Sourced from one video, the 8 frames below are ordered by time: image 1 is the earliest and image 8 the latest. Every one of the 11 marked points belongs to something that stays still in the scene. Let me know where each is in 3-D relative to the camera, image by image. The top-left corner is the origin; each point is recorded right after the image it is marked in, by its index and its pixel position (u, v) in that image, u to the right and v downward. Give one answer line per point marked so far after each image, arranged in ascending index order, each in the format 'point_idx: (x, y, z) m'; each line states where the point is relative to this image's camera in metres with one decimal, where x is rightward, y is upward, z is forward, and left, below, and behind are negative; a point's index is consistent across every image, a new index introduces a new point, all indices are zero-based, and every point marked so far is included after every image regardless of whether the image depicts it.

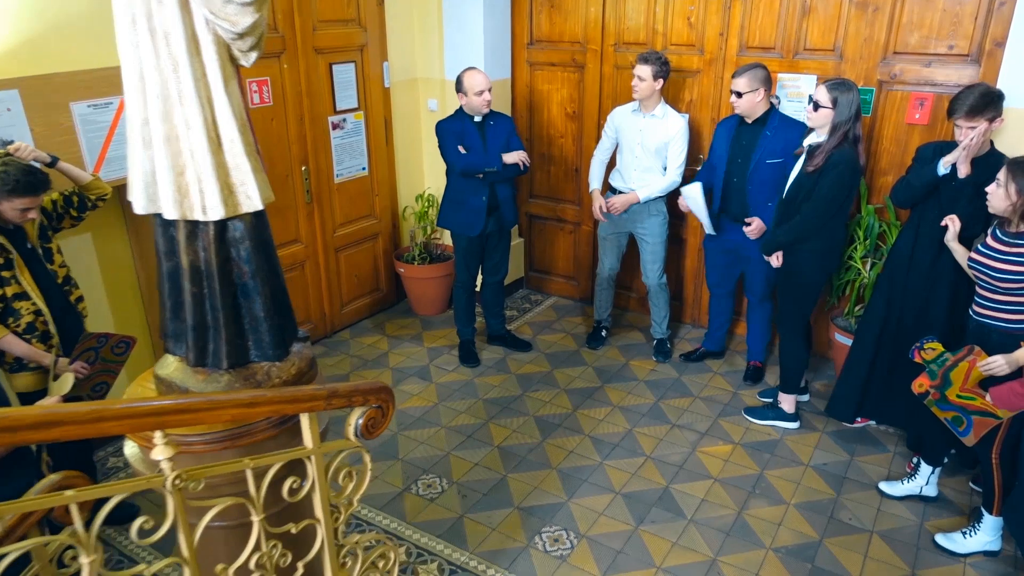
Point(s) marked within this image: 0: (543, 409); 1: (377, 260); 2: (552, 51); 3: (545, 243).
0: (+0.1, -0.6, +3.3) m
1: (-0.8, +0.2, +4.2) m
2: (+0.2, +1.3, +4.0) m
3: (+0.2, +0.3, +4.5) m
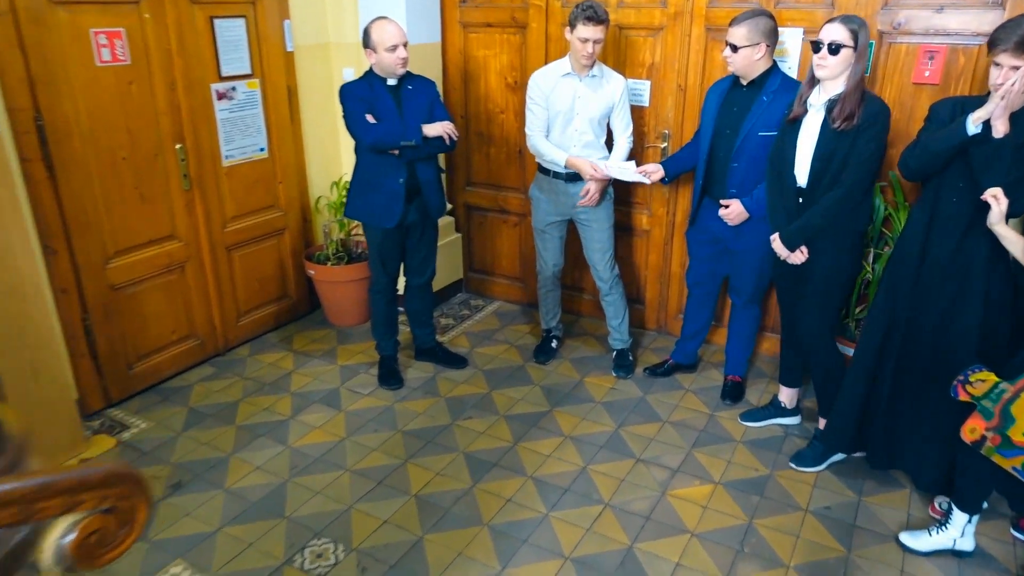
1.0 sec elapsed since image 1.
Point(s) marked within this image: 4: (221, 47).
0: (-0.1, -0.6, +2.6) m
1: (-1.1, +0.1, +3.5) m
2: (-0.1, +1.3, +3.3) m
3: (-0.1, +0.3, +3.8) m
4: (-1.2, +1.0, +3.0) m
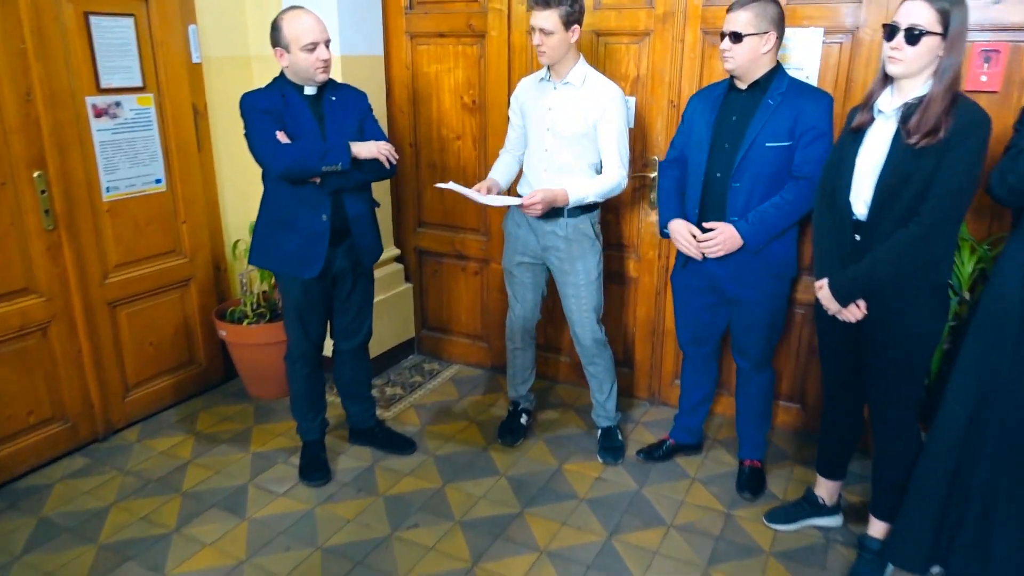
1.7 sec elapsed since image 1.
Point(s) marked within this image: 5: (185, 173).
0: (-0.2, -0.8, +1.9) m
1: (-1.3, -0.1, +2.8) m
2: (-0.3, +1.1, +2.8) m
3: (-0.3, 0.0, +3.2) m
4: (-1.4, +0.8, +2.4) m
5: (-1.2, +0.4, +2.7) m
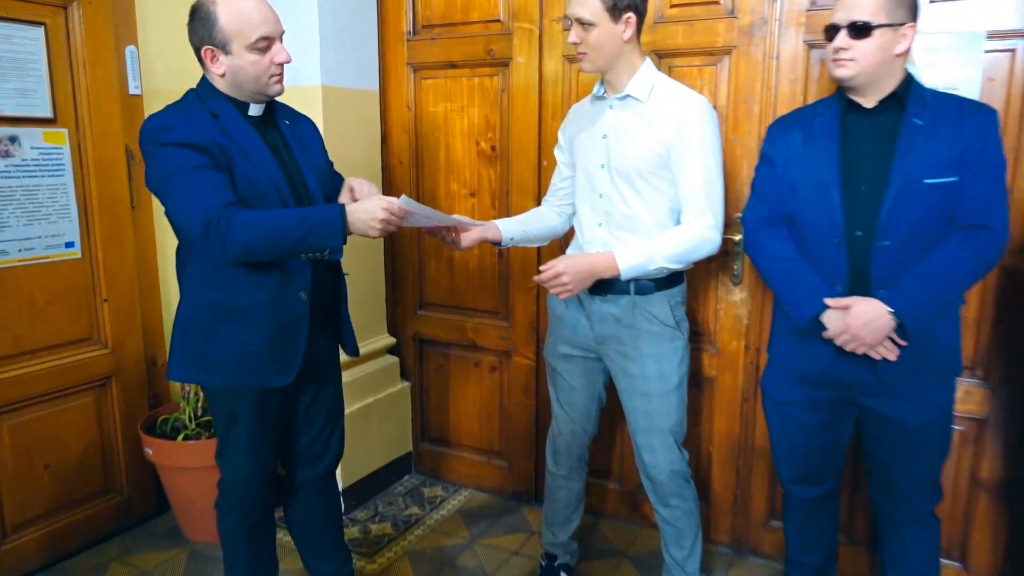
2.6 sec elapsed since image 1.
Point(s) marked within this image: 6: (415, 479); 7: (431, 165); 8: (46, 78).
0: (-0.2, -0.9, +1.1) m
1: (-1.2, -0.4, +2.1) m
2: (-0.2, +0.8, +2.2) m
3: (-0.2, -0.4, +2.5) m
4: (-1.3, +0.5, +1.7) m
5: (-1.1, +0.1, +2.0) m
6: (-0.3, -0.7, +2.5) m
7: (-0.3, +0.4, +2.3) m
8: (-1.2, +0.5, +1.9) m
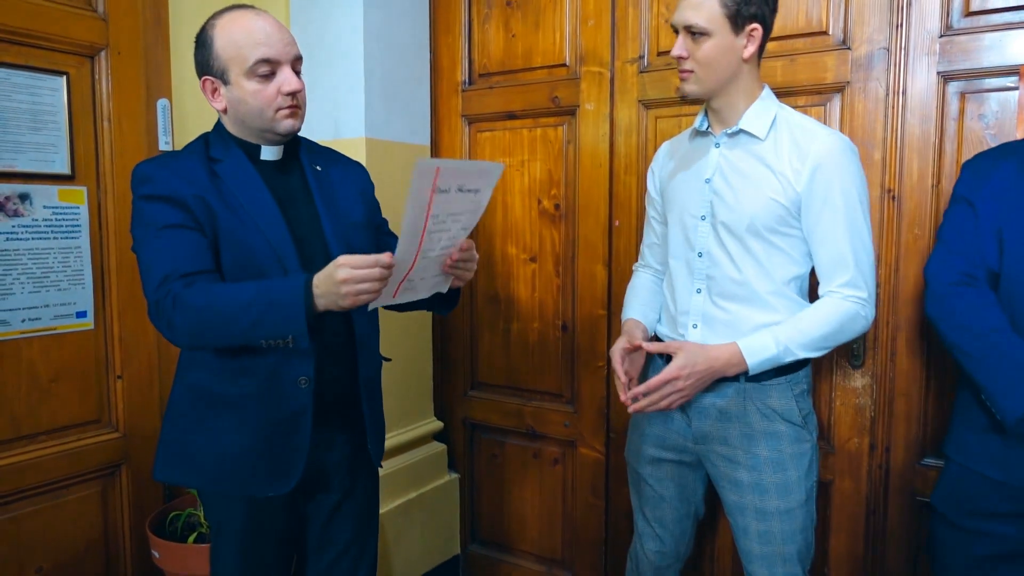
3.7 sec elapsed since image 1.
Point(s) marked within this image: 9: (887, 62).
0: (-0.1, -1.0, +0.7) m
1: (-1.0, -0.6, +1.8) m
2: (0.0, +0.6, +2.0) m
3: (0.0, -0.6, +2.1) m
4: (-1.1, +0.4, +1.6) m
5: (-1.0, 0.0, +1.8) m
6: (-0.1, -0.9, +2.2) m
7: (-0.1, +0.2, +2.1) m
8: (-1.1, +0.4, +1.7) m
9: (+0.8, +0.5, +1.5) m
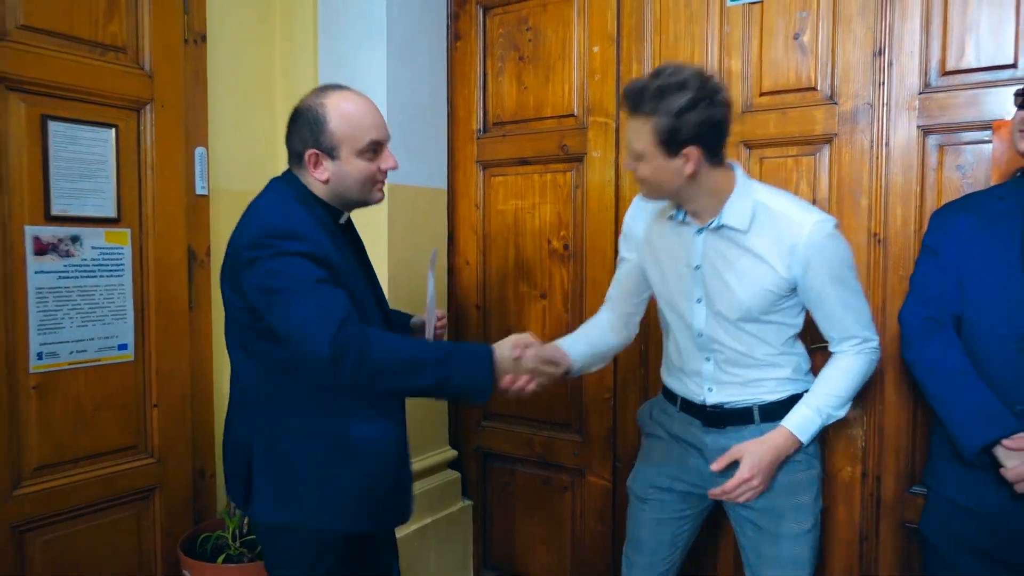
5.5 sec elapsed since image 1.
0: (-0.1, -1.1, +0.8) m
1: (-1.0, -0.7, +1.9) m
2: (0.0, +0.4, +2.1) m
3: (0.0, -0.7, +2.2) m
4: (-1.1, +0.3, +1.7) m
5: (-0.9, -0.1, +2.0) m
6: (-0.1, -1.0, +2.2) m
7: (0.0, +0.1, +2.2) m
8: (-1.0, +0.3, +1.8) m
9: (+0.8, +0.4, +1.6) m
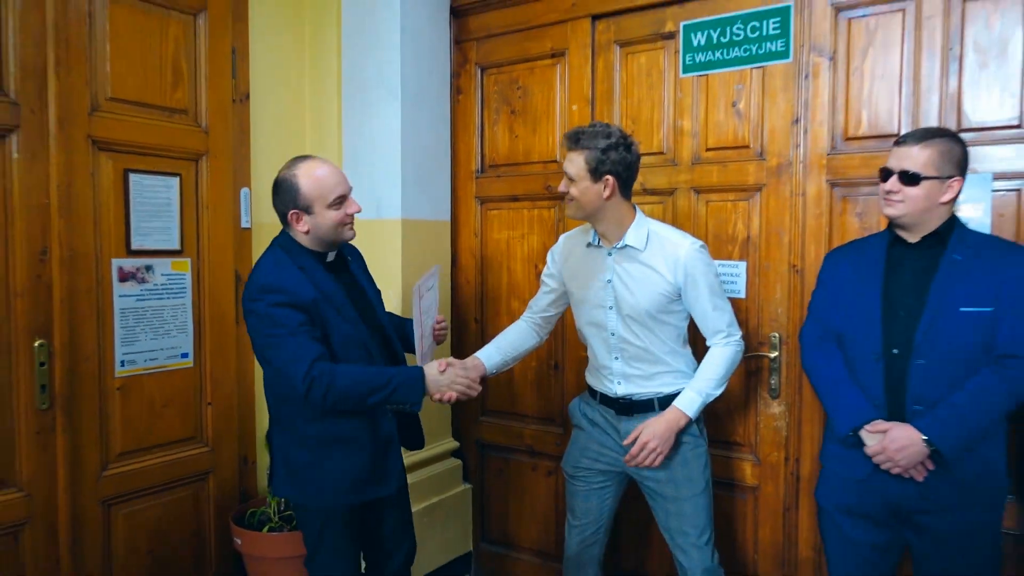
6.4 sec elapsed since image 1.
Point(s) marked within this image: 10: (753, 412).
0: (-0.1, -1.2, +1.2) m
1: (-1.0, -0.8, +2.3) m
2: (0.0, +0.4, +2.5) m
3: (0.0, -0.8, +2.6) m
4: (-1.1, +0.2, +2.1) m
5: (-1.0, -0.2, +2.4) m
6: (-0.1, -1.1, +2.6) m
7: (-0.1, 0.0, +2.6) m
8: (-1.0, +0.2, +2.2) m
9: (+0.8, +0.3, +2.0) m
10: (+0.7, -0.4, +2.1) m
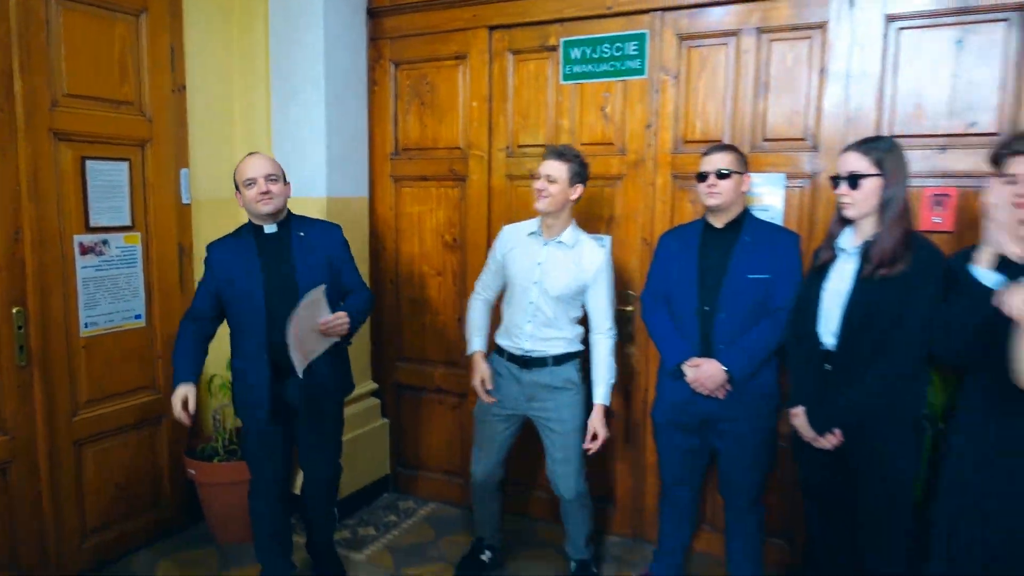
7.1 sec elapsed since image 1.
0: (-0.3, -1.1, +1.8) m
1: (-1.4, -0.7, +2.7) m
2: (-0.4, +0.5, +3.0) m
3: (-0.4, -0.6, +3.1) m
4: (-1.4, +0.3, +2.4) m
5: (-1.3, -0.1, +2.7) m
6: (-0.5, -0.9, +3.2) m
7: (-0.4, +0.2, +3.0) m
8: (-1.4, +0.3, +2.5) m
9: (+0.5, +0.4, +2.6) m
10: (+0.4, -0.2, +2.7) m
